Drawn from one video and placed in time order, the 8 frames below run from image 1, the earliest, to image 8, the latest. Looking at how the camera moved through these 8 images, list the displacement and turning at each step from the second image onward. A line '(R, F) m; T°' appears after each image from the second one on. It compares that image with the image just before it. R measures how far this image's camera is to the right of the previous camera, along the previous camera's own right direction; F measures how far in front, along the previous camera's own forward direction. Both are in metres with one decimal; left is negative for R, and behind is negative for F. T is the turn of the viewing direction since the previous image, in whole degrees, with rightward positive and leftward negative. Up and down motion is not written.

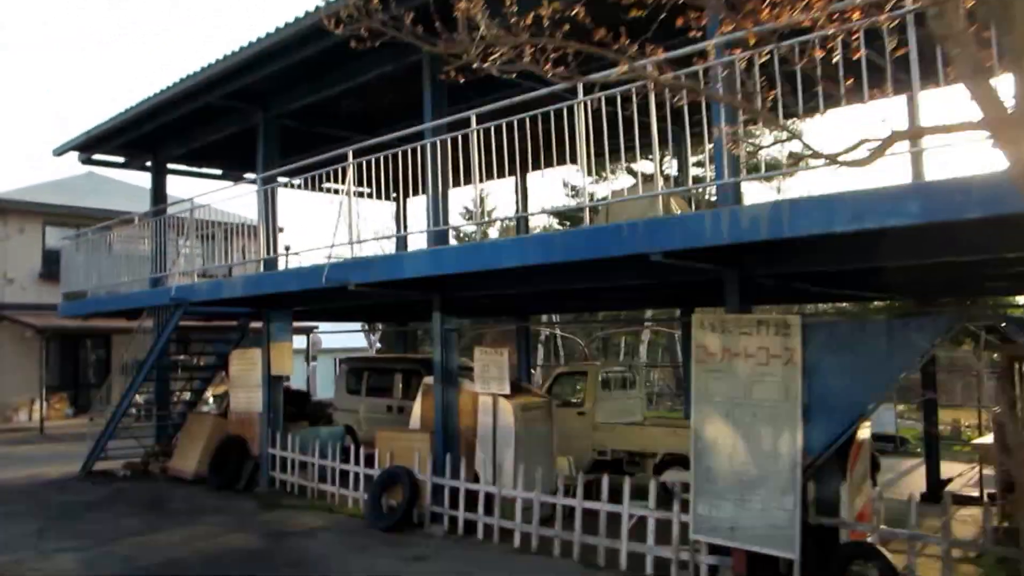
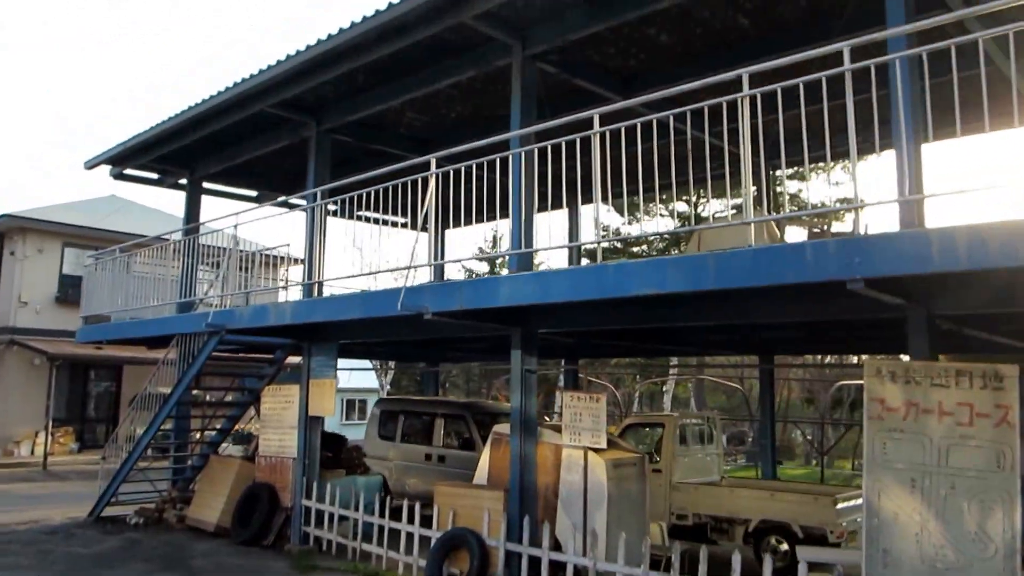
(-0.8, +1.2) m; 0°
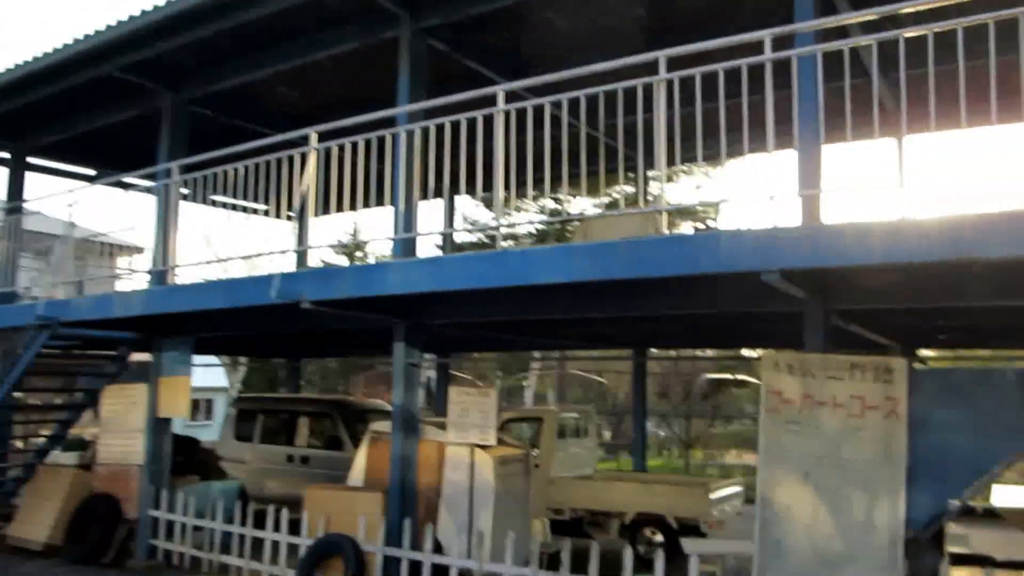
(-0.2, +0.3) m; +9°
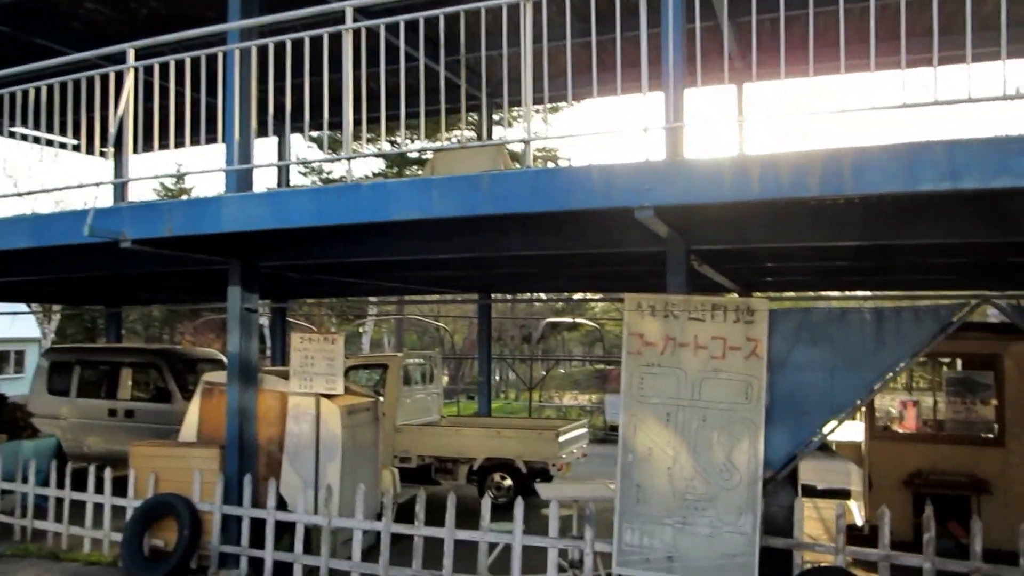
(-0.1, +0.4) m; +10°
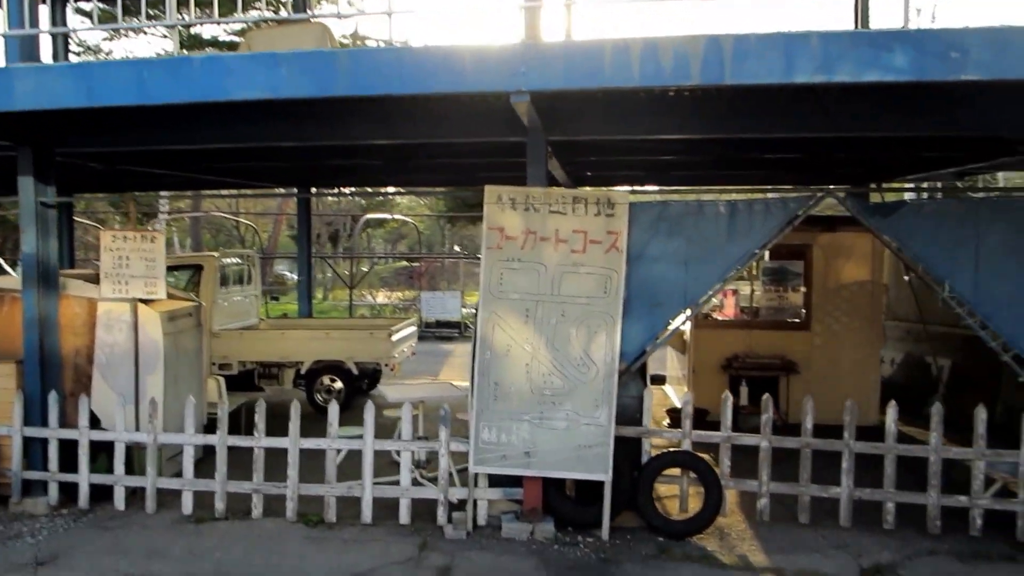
(-0.3, +0.3) m; +13°
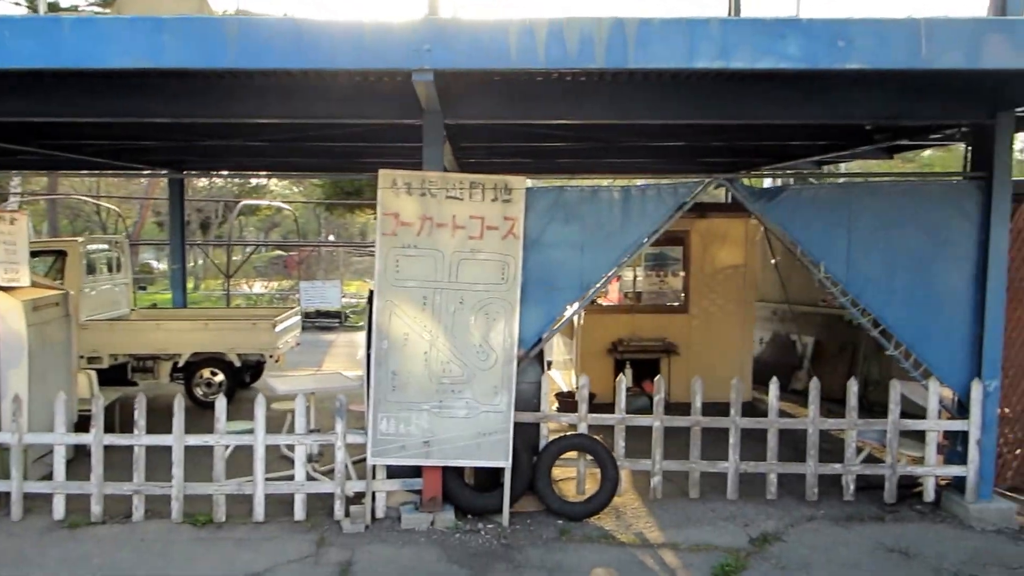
(-0.1, +0.1) m; +8°
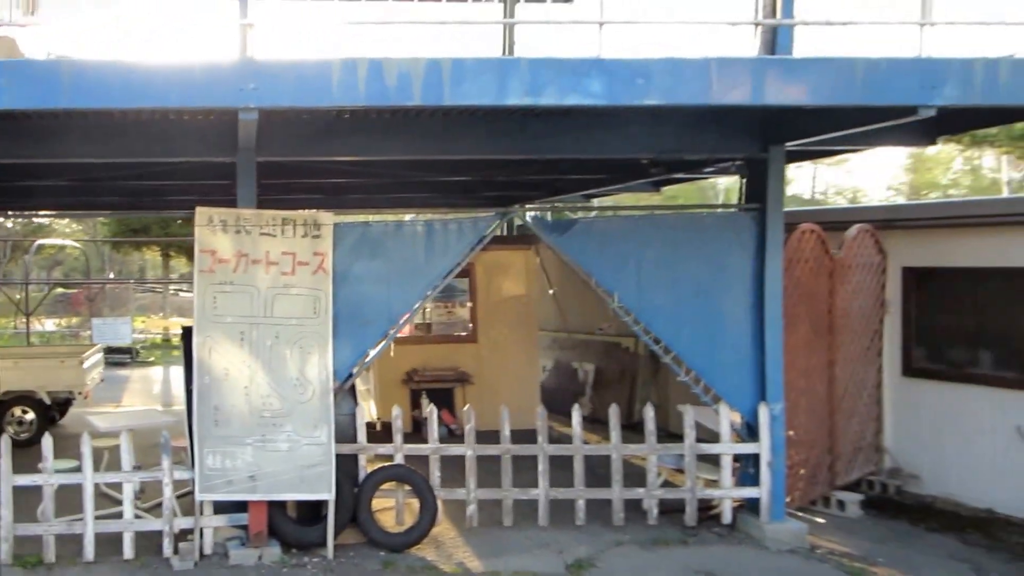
(-0.2, -0.5) m; +12°
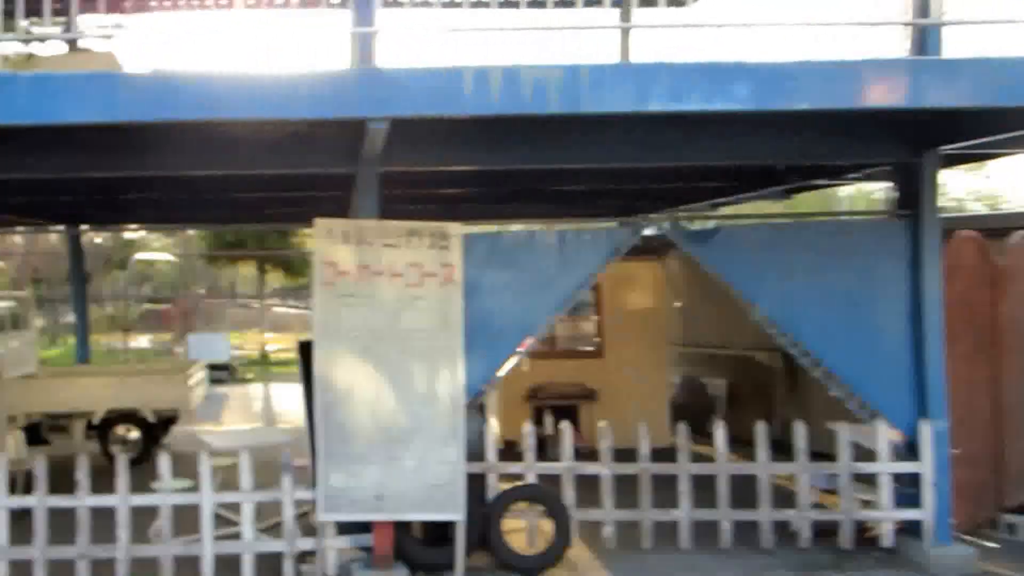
(-0.1, +0.5) m; -8°
